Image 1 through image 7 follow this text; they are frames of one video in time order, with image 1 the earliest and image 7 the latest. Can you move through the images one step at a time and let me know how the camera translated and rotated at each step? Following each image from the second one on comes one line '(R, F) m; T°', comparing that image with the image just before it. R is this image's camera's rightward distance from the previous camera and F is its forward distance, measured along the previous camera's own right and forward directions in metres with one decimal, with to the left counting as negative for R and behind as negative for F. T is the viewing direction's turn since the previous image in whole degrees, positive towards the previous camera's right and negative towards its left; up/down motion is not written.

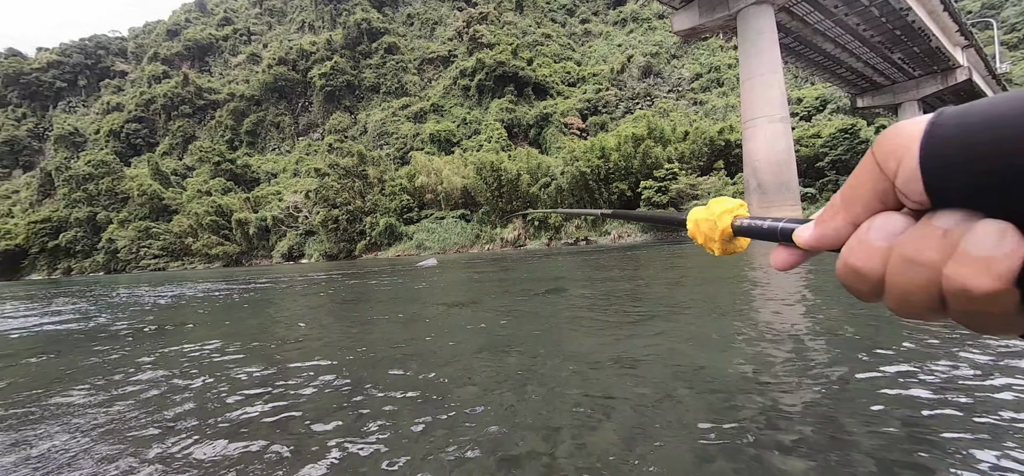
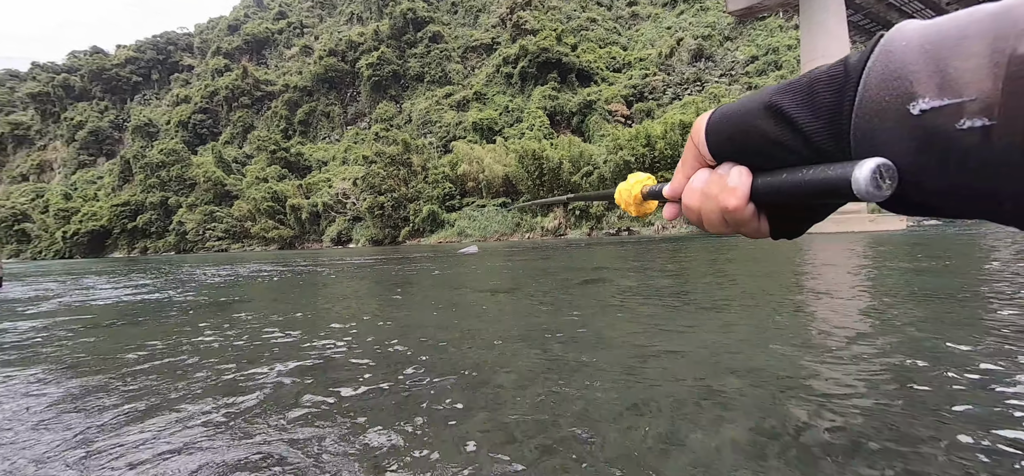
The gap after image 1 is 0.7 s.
(+0.1, 0.0) m; -5°
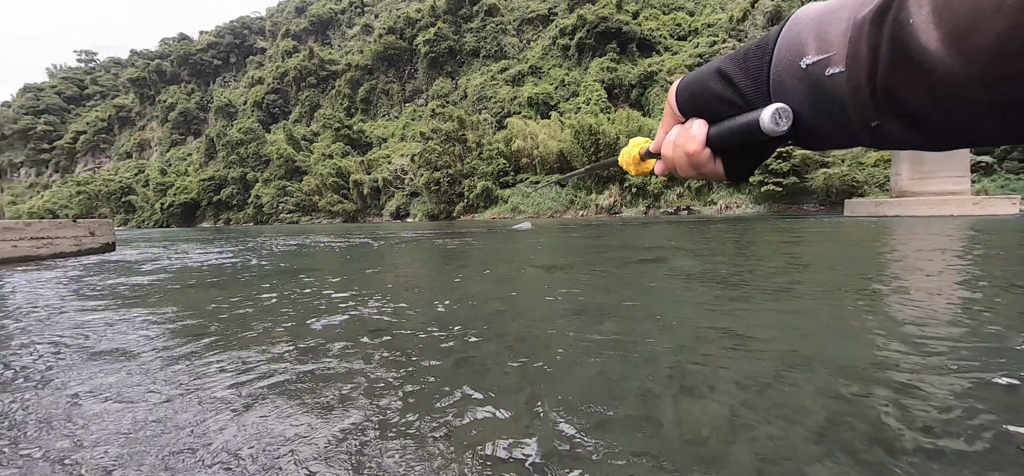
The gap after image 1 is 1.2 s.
(+0.1, 0.0) m; -7°
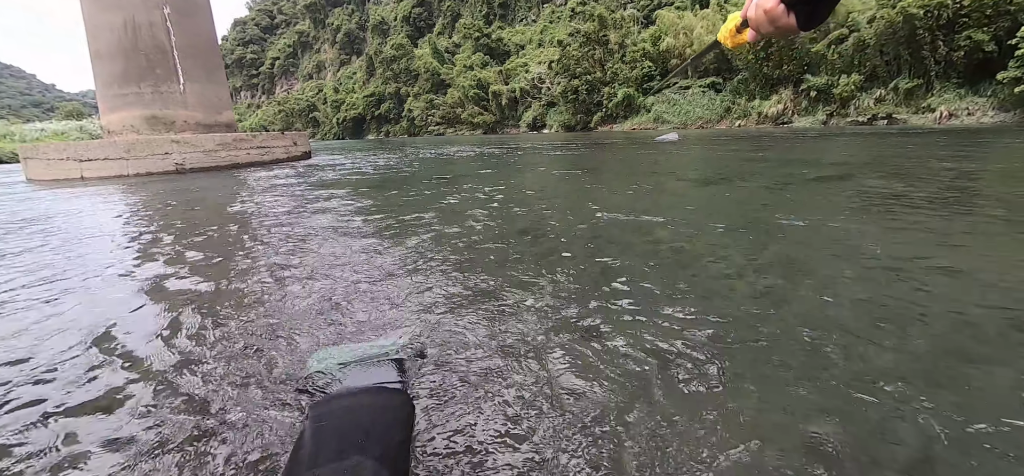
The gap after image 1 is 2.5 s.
(-0.8, +0.3) m; -18°
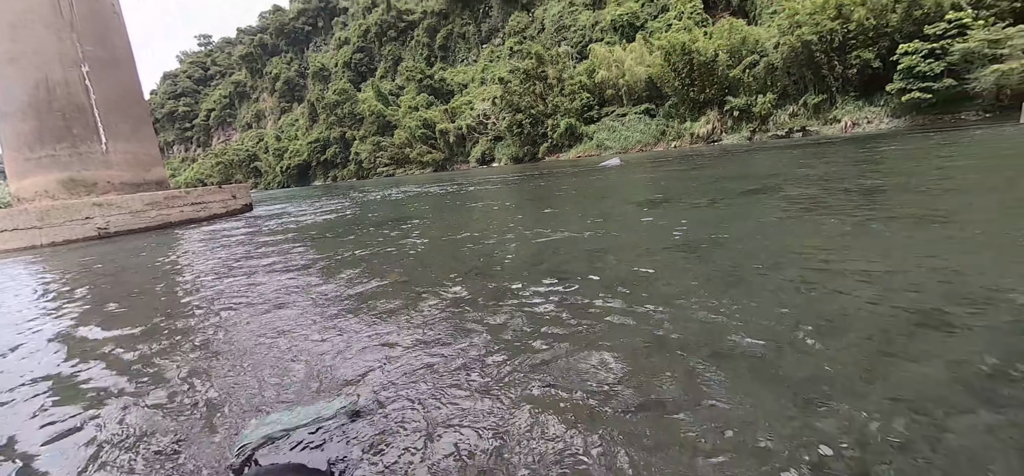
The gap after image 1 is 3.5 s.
(+0.3, +0.1) m; +6°
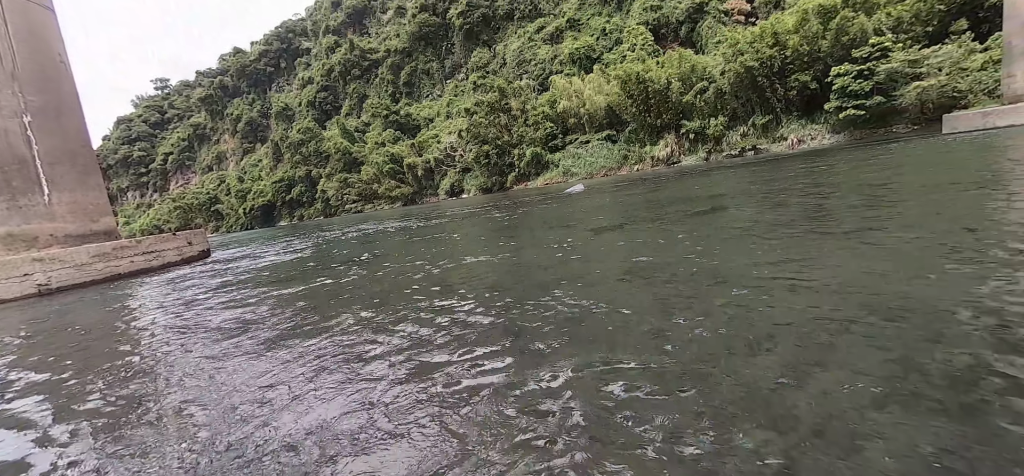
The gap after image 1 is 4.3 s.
(+1.7, -0.7) m; +4°
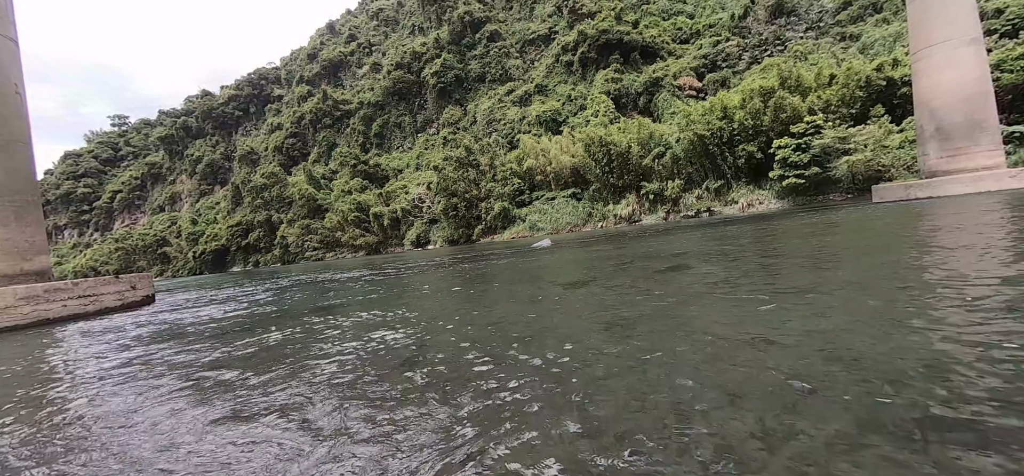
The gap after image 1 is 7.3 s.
(-0.5, -0.9) m; +5°
